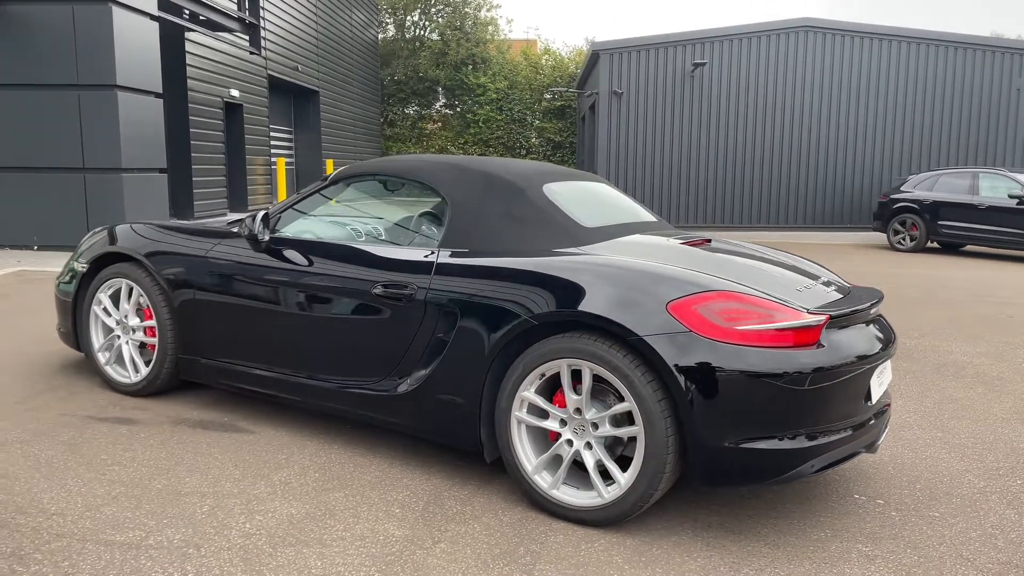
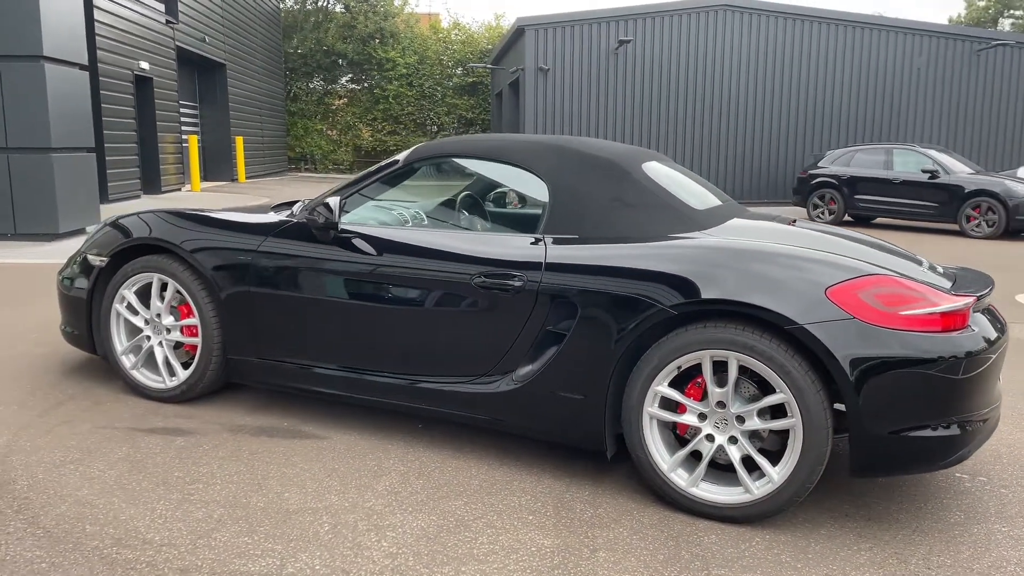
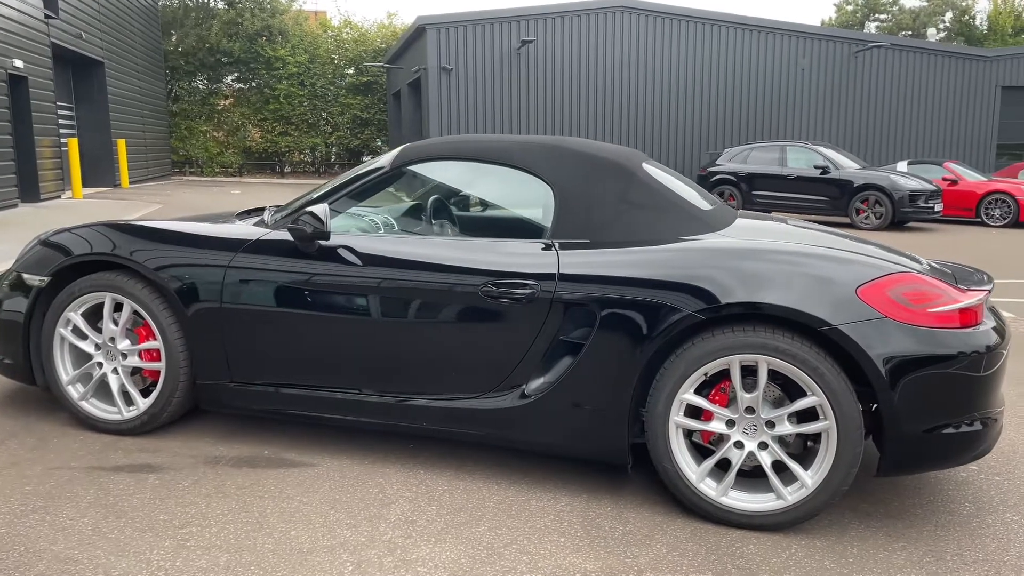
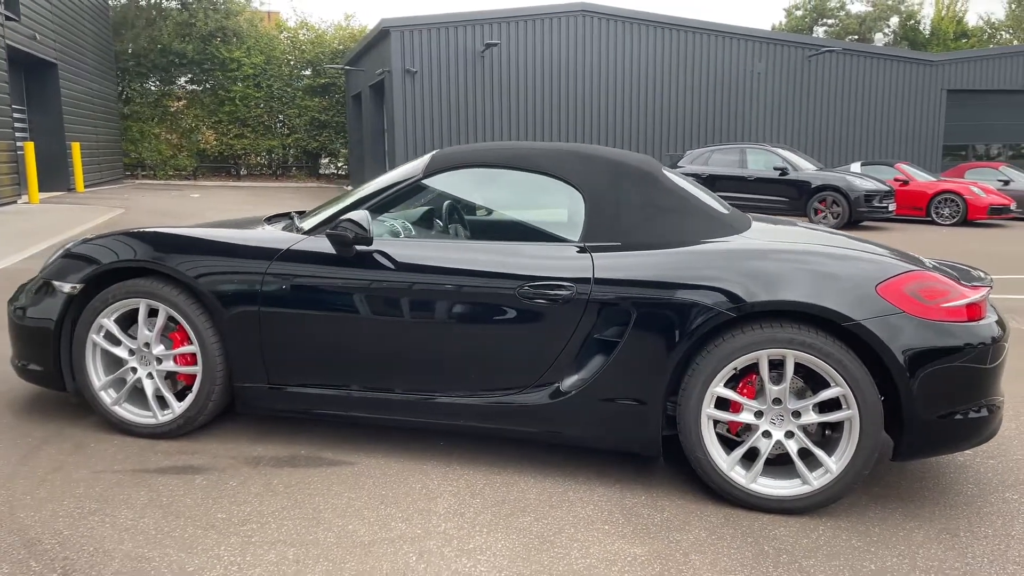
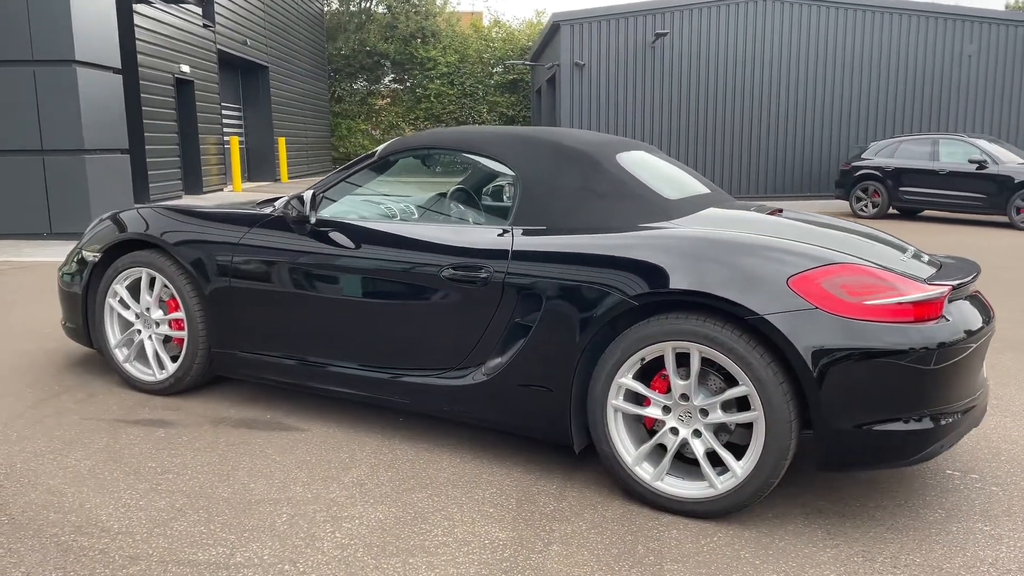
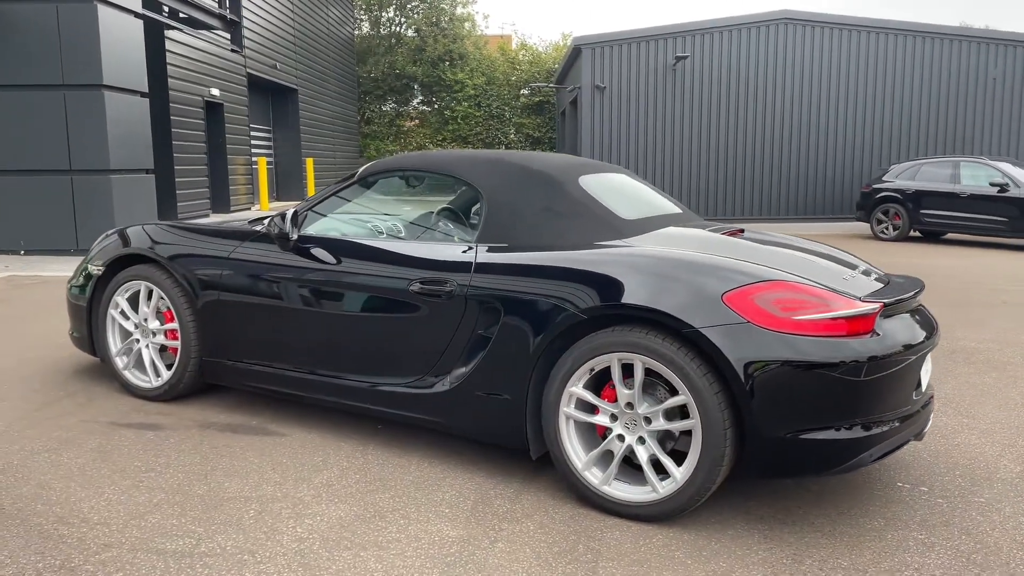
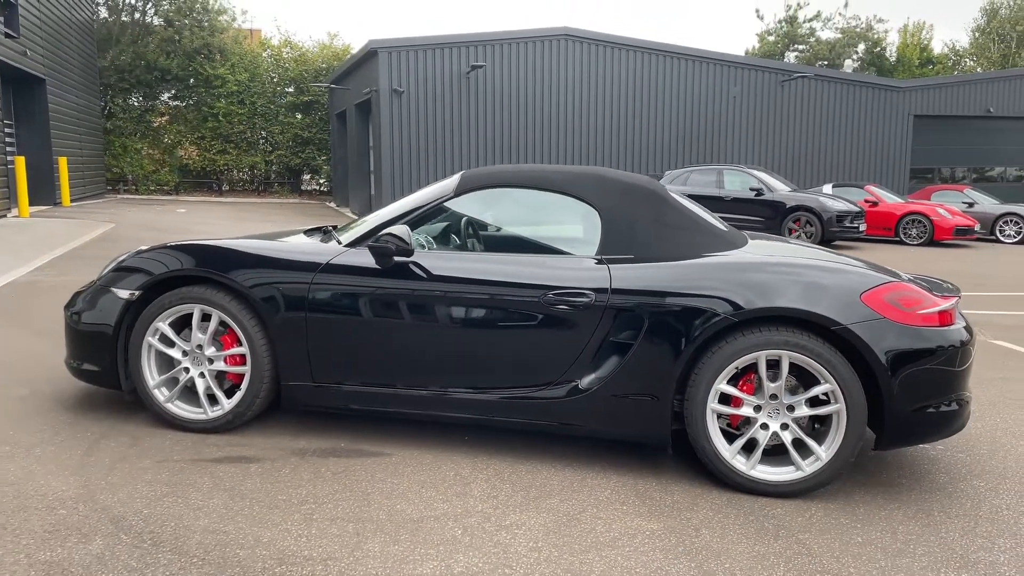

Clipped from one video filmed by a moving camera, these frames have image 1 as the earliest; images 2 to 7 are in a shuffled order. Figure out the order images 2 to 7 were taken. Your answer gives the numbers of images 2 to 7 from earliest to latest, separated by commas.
6, 5, 2, 3, 4, 7
